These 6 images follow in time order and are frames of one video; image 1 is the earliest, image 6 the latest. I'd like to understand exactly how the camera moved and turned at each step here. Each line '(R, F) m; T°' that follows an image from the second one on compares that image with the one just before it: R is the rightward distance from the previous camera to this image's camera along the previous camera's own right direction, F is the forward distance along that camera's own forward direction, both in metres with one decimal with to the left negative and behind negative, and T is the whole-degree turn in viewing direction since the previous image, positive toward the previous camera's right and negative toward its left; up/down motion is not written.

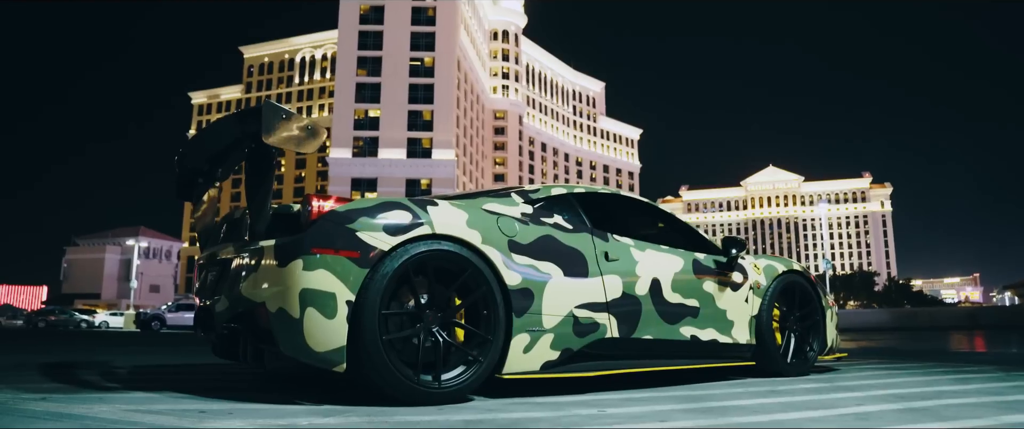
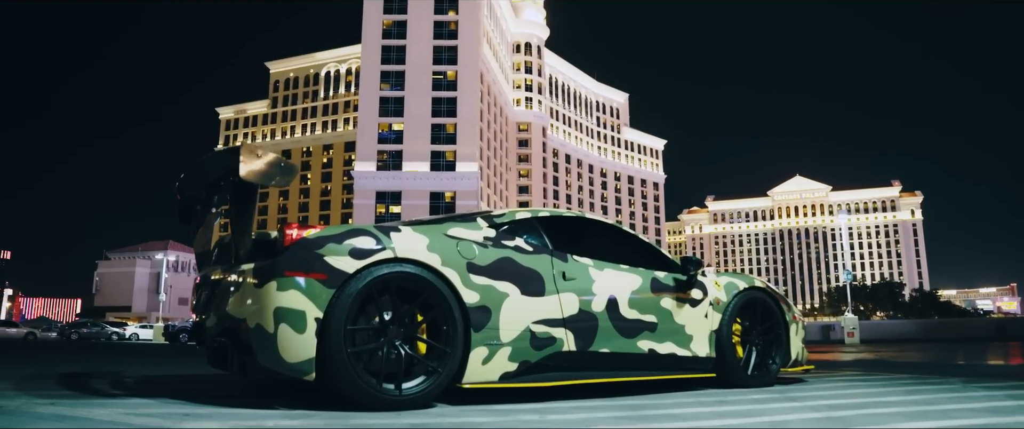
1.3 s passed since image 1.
(+0.4, -0.4) m; -2°
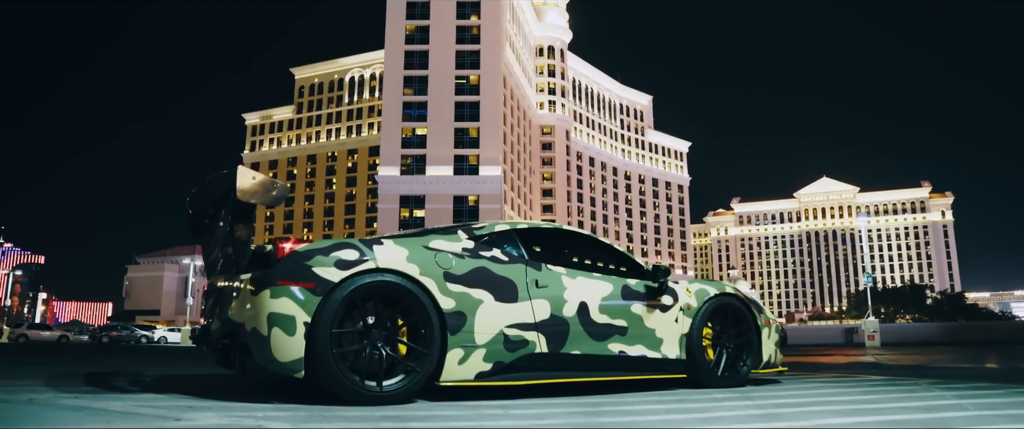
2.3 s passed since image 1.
(+0.4, -0.5) m; -2°
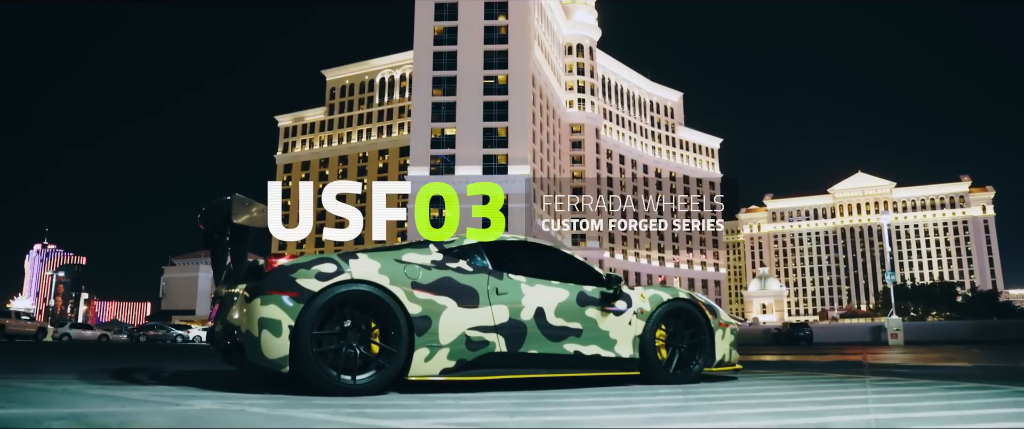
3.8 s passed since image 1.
(+0.6, -0.8) m; -2°
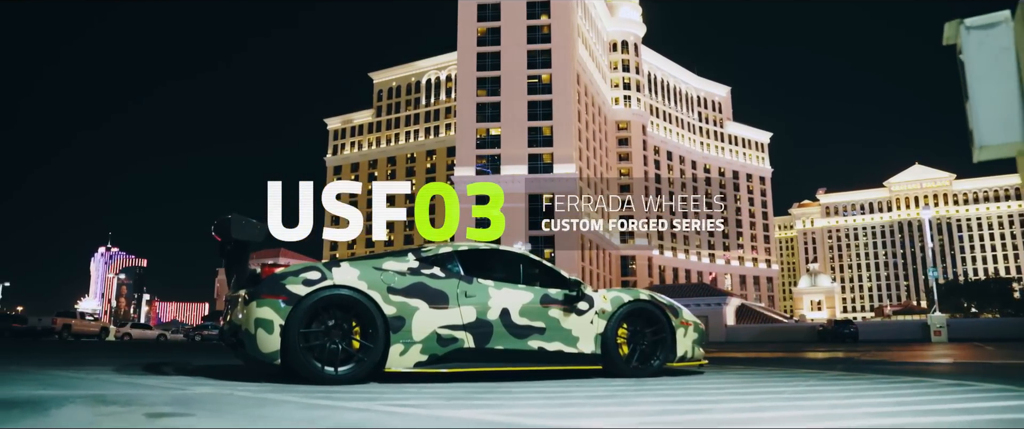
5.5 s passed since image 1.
(+0.9, -0.9) m; -4°
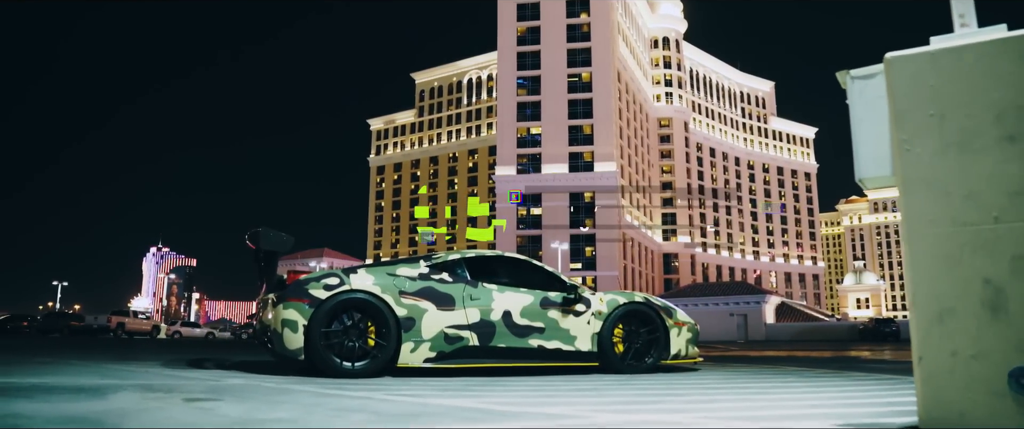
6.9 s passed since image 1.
(+0.5, -0.7) m; -3°
